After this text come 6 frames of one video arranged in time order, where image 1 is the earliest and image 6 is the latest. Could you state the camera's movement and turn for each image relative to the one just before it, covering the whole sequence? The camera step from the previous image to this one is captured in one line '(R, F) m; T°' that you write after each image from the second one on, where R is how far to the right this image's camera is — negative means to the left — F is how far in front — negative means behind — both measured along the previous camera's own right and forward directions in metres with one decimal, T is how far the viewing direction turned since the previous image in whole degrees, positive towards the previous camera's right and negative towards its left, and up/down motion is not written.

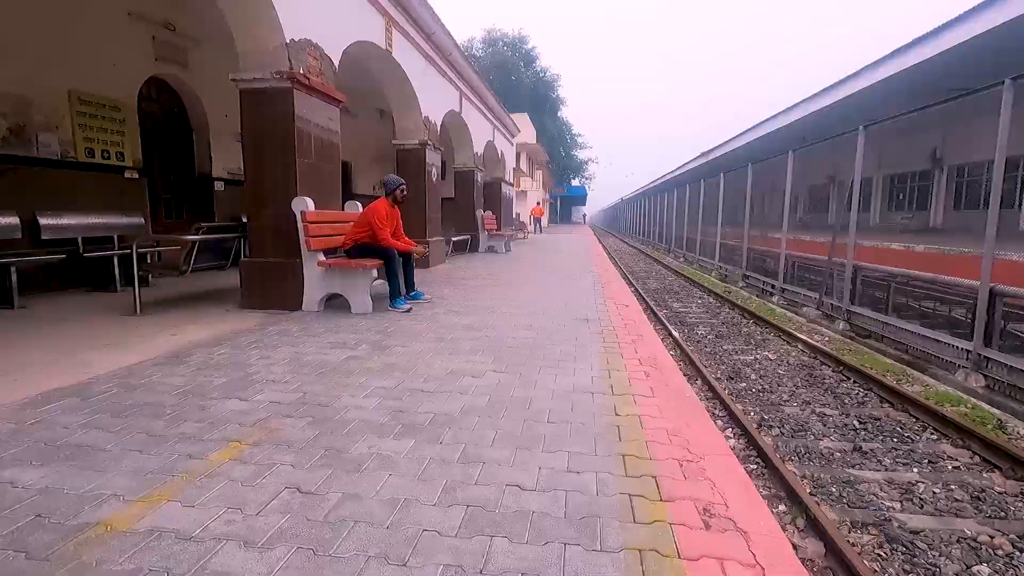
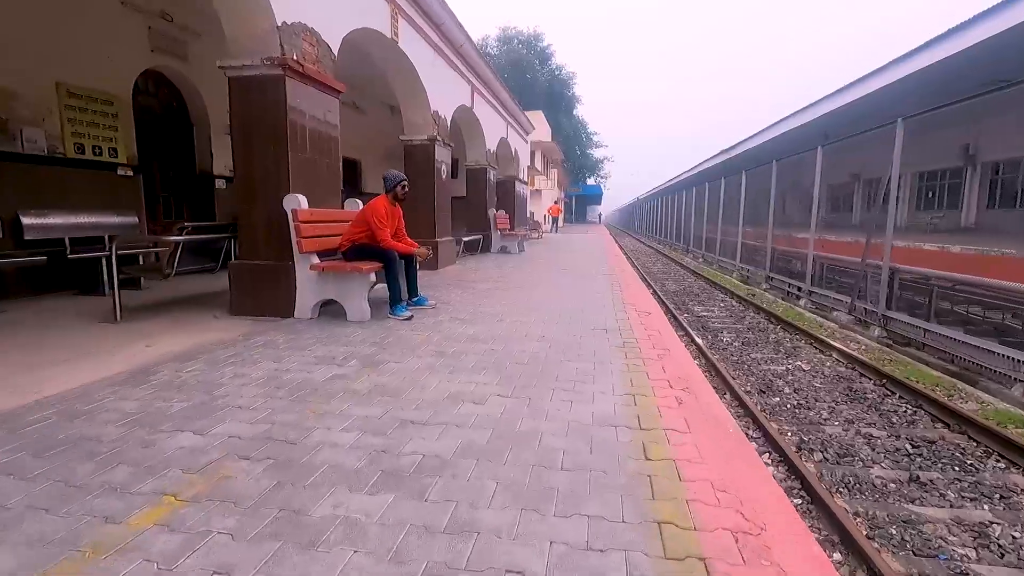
(0.0, +0.5) m; -2°
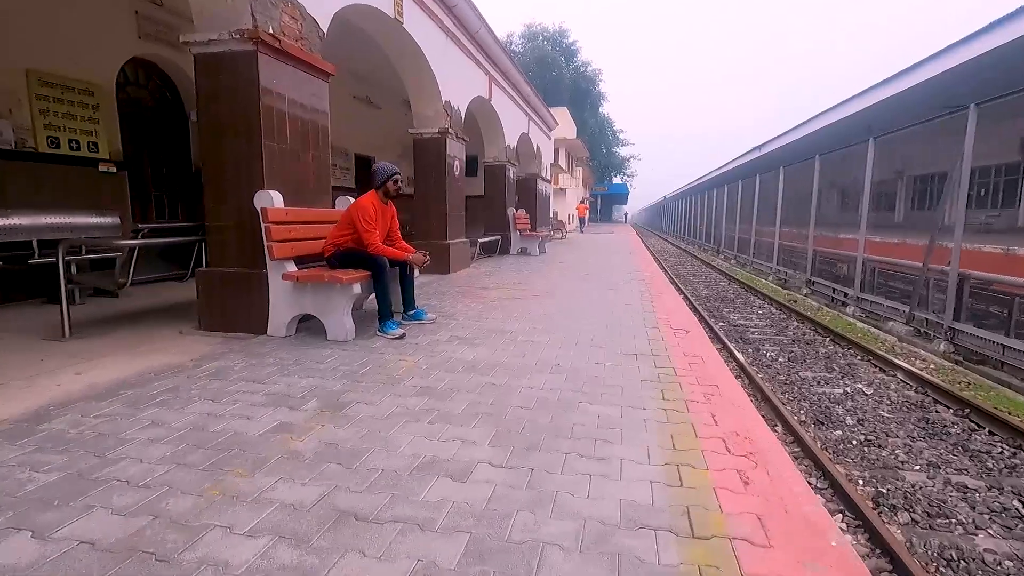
(+0.1, +0.9) m; -3°
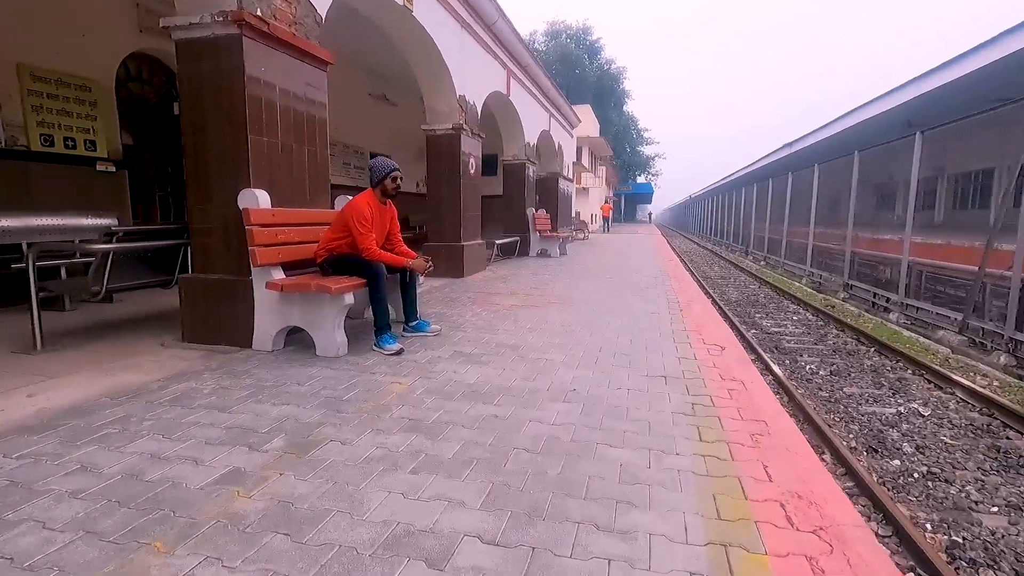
(+0.1, +0.5) m; -2°
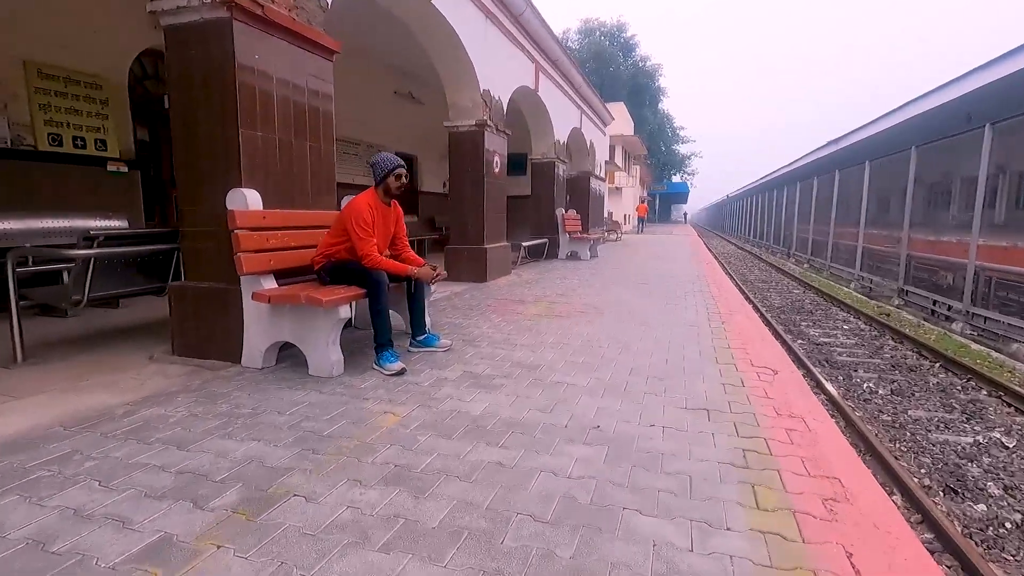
(+0.1, +0.5) m; -3°
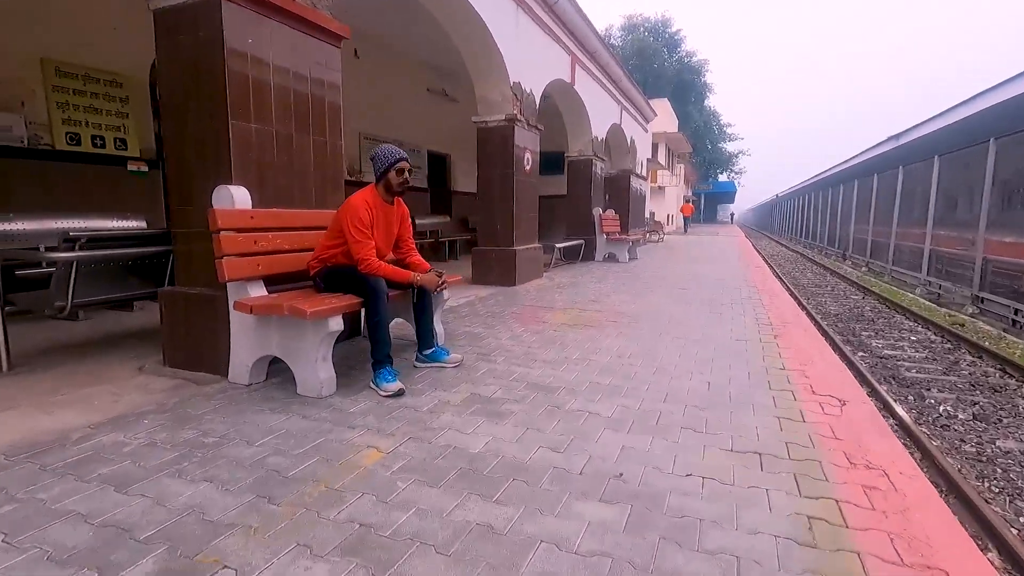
(+0.2, +0.5) m; -4°
